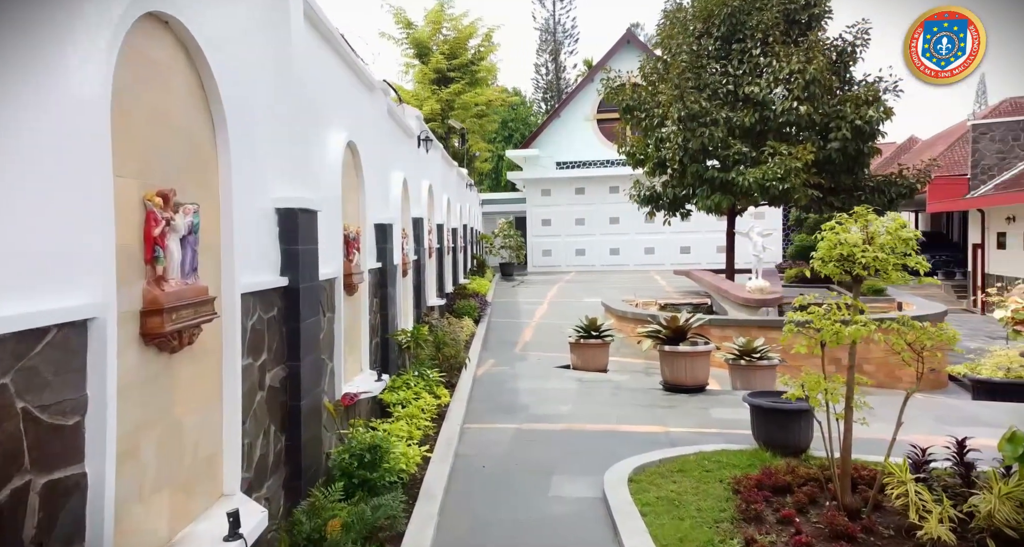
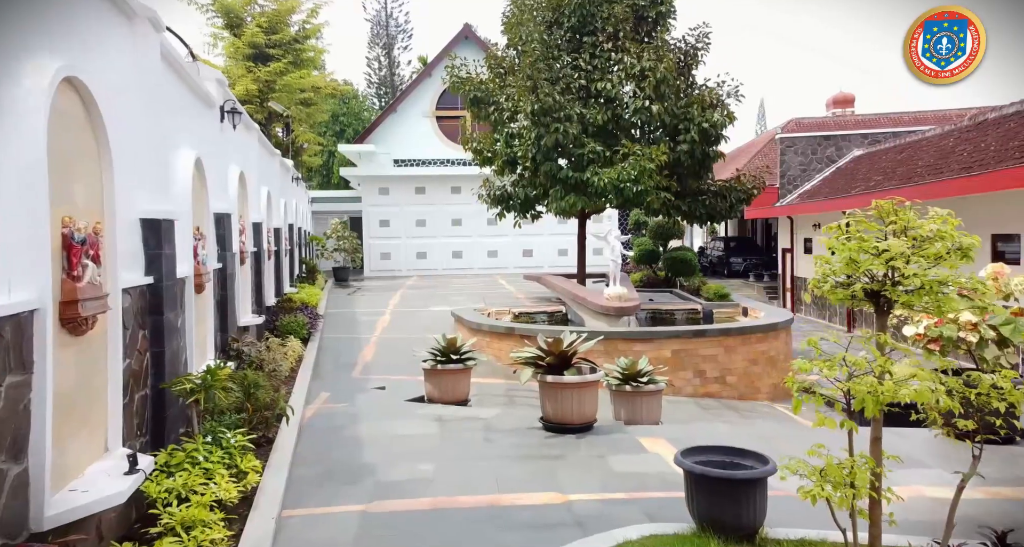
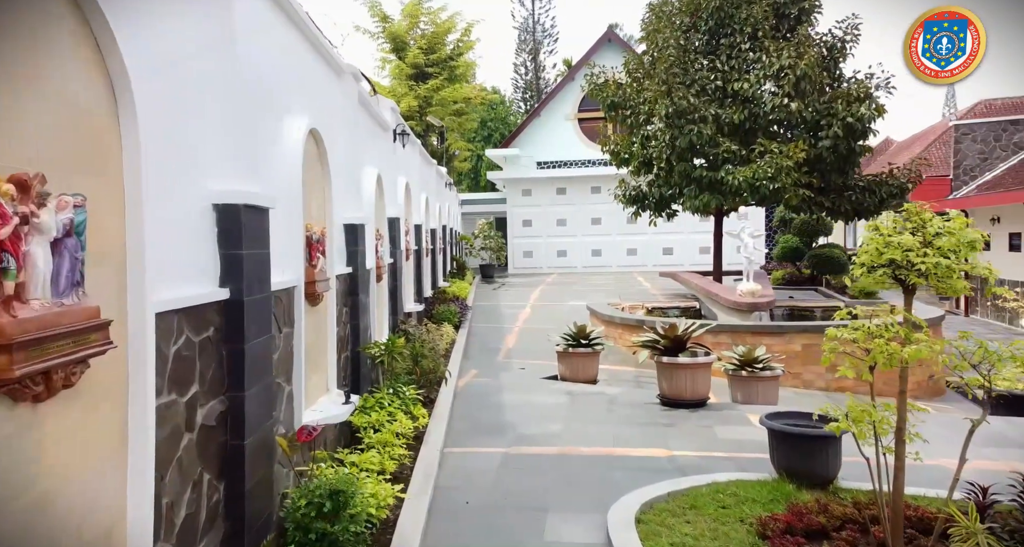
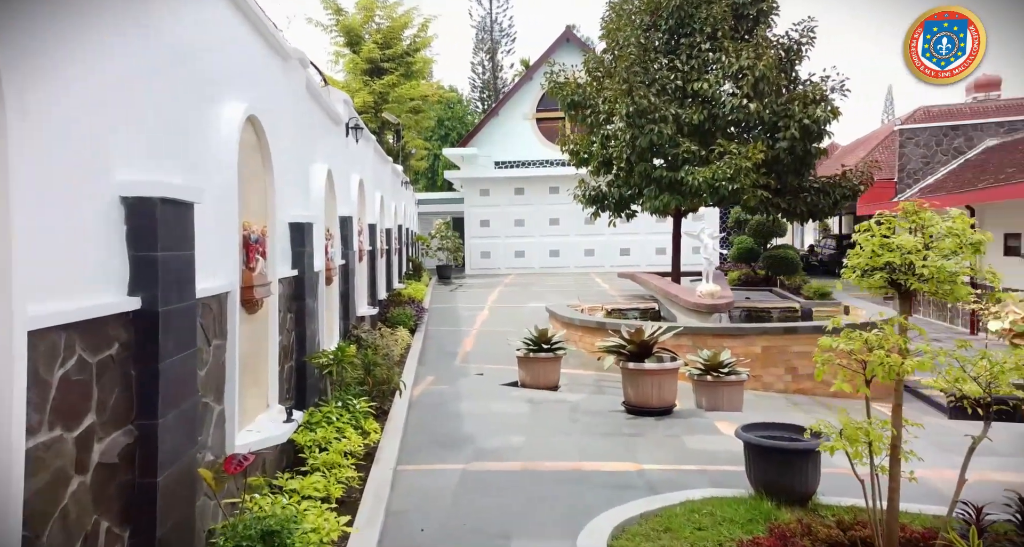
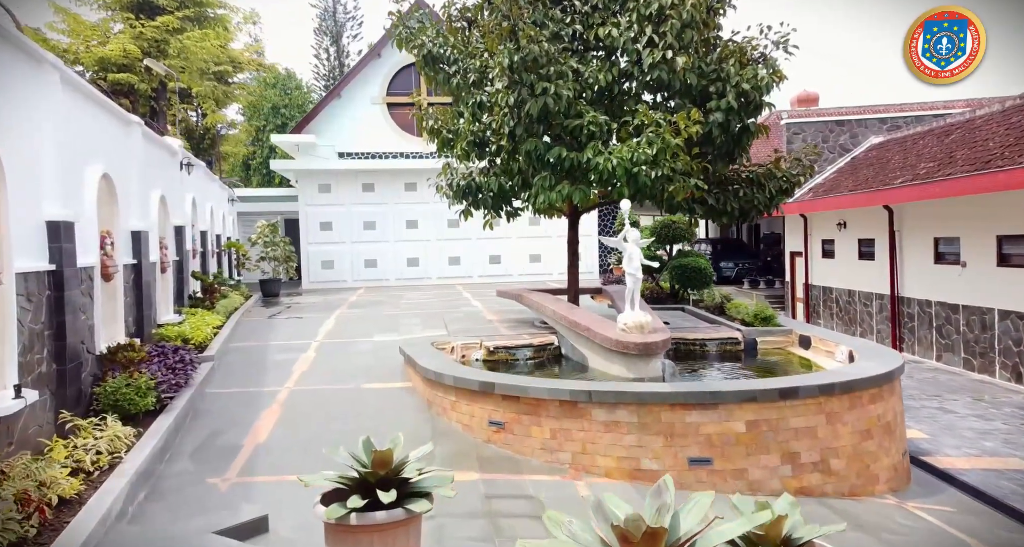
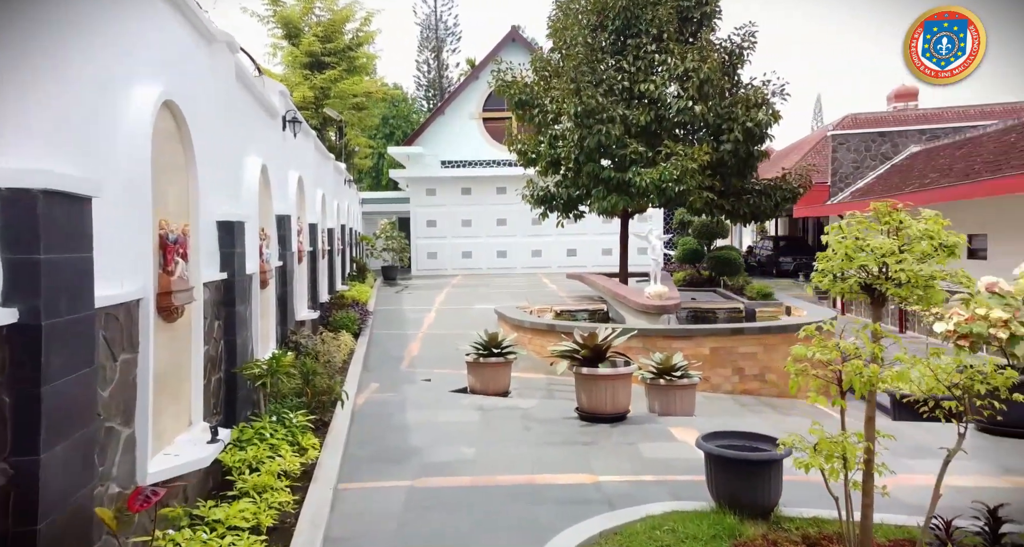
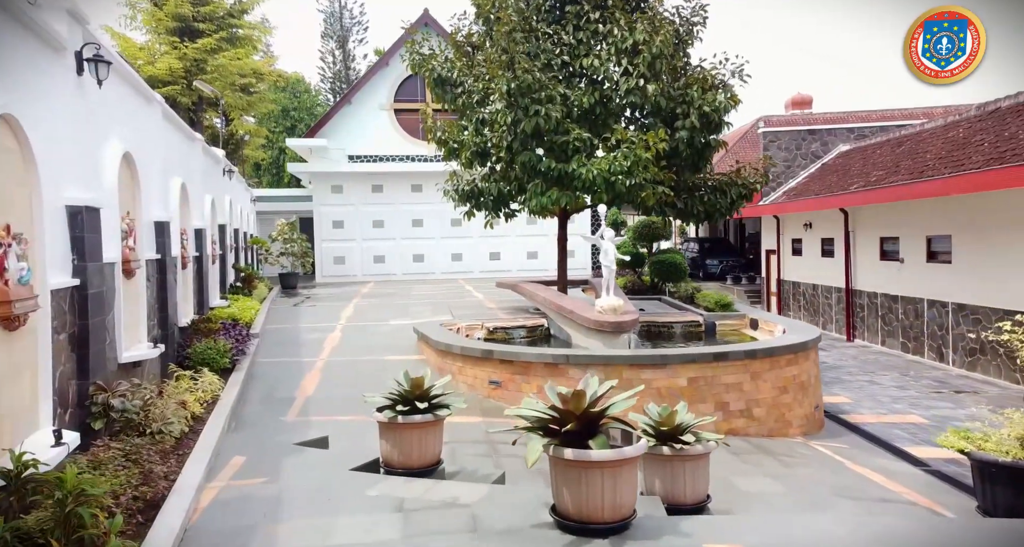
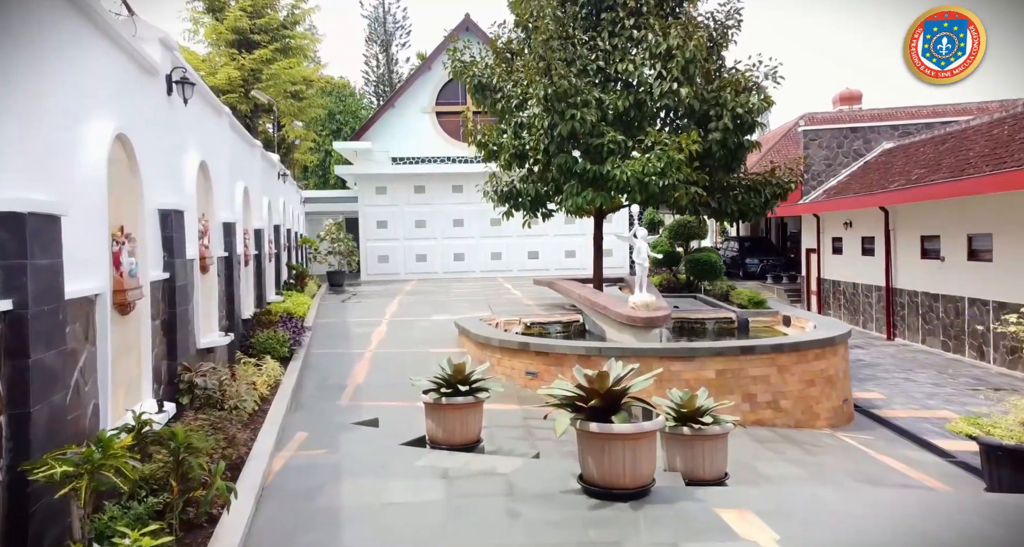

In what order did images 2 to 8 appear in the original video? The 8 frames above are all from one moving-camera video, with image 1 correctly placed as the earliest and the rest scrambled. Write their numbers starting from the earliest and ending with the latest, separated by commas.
3, 4, 6, 2, 8, 7, 5
